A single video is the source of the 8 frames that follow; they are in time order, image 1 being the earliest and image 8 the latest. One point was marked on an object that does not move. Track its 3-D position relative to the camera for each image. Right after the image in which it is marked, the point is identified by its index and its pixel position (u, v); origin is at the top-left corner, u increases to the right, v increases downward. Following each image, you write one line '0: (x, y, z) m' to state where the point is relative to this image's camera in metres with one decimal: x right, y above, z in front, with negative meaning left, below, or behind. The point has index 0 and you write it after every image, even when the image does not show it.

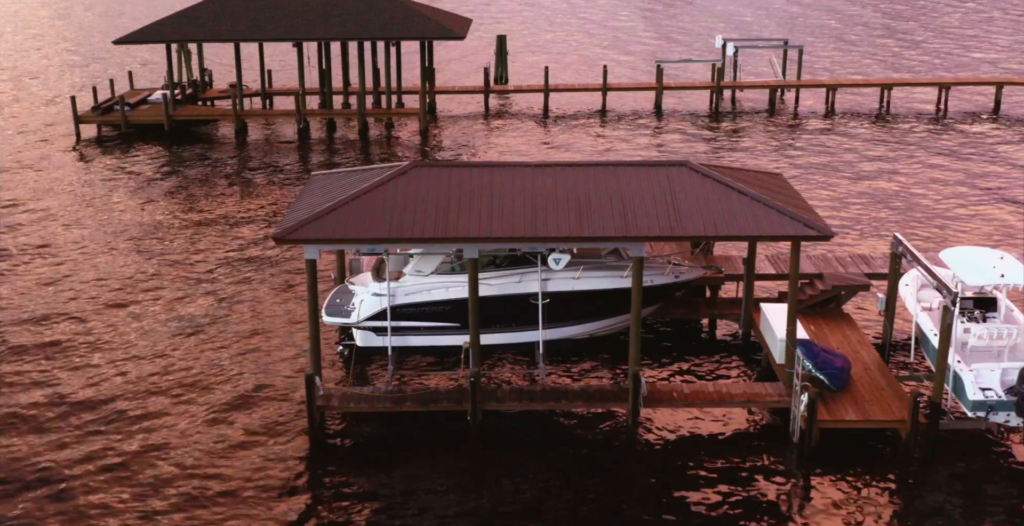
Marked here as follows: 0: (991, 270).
0: (+8.7, -0.1, +19.2) m
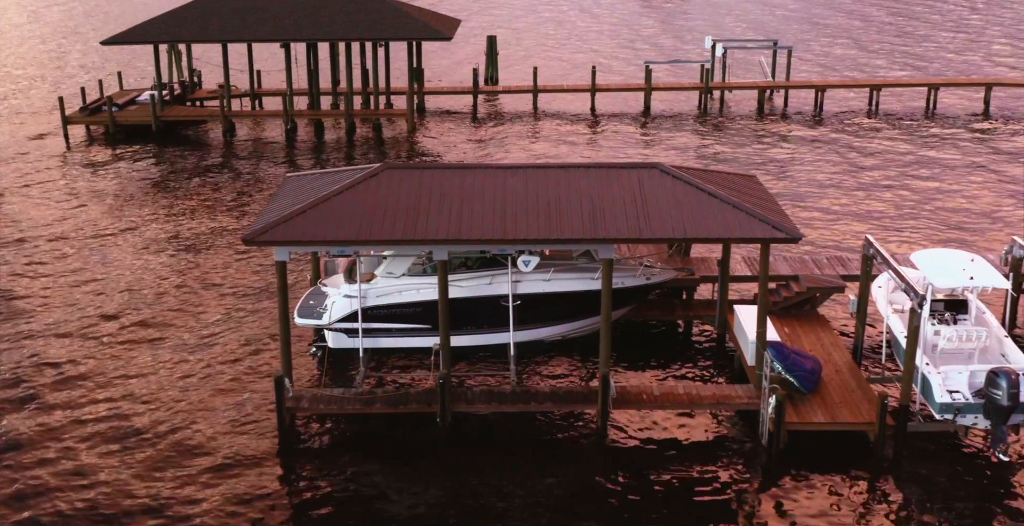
0: (+8.1, -0.2, +19.2) m
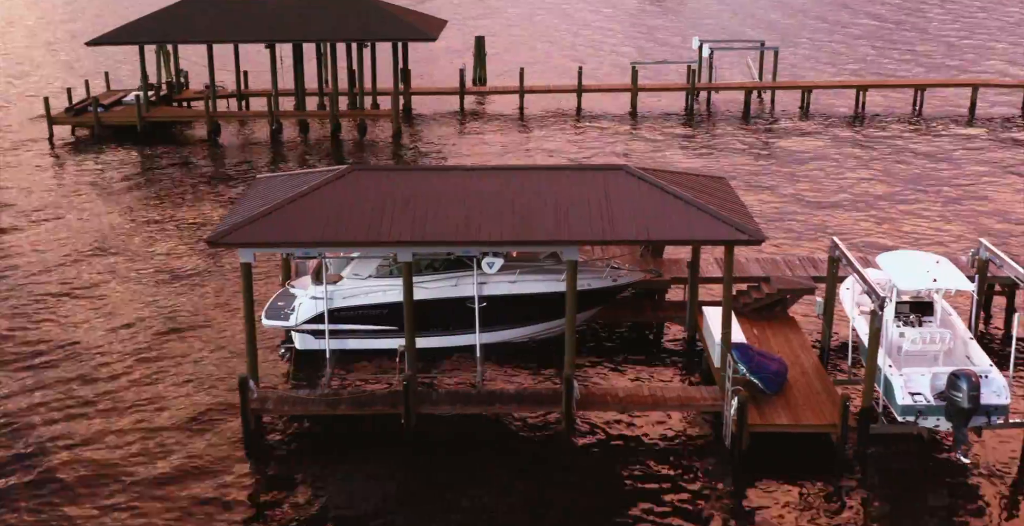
0: (+7.5, -0.2, +19.2) m
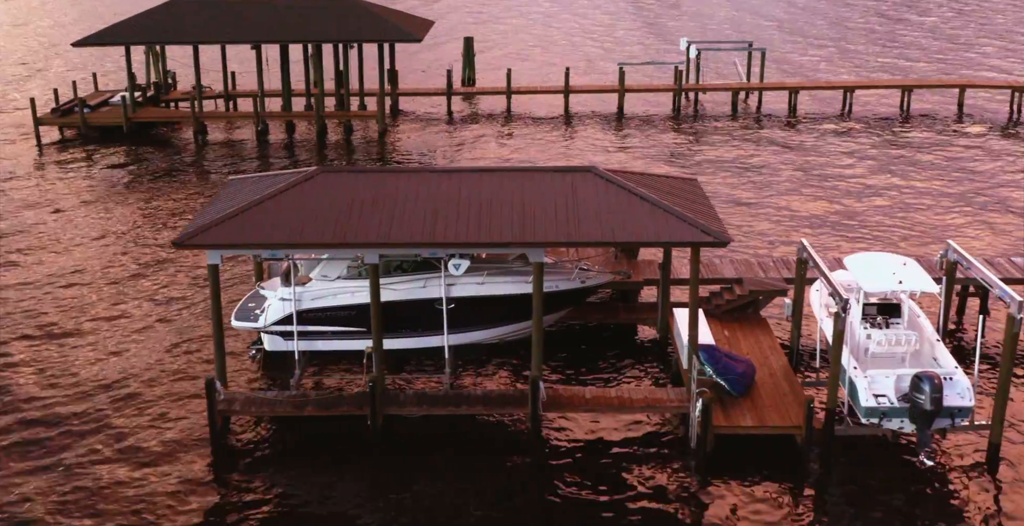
0: (+6.9, -0.2, +19.2) m
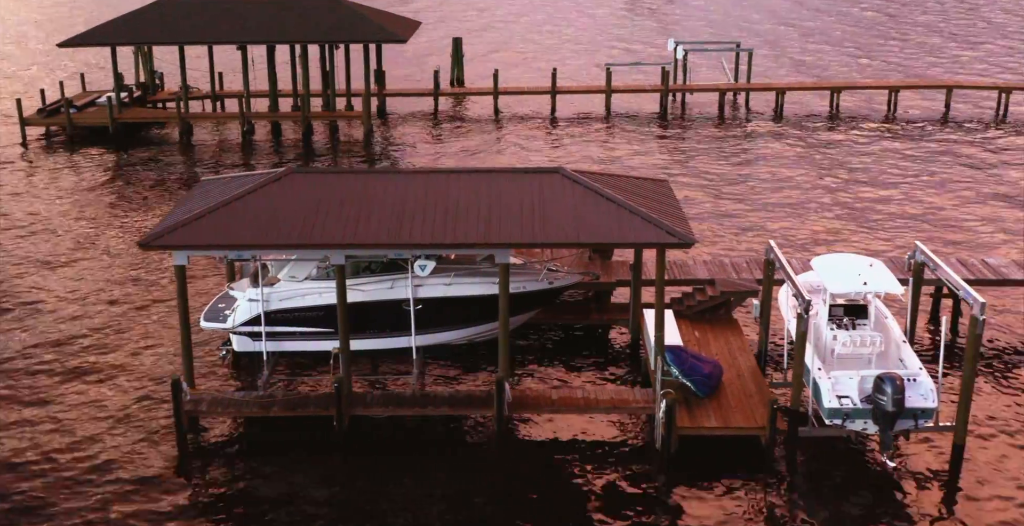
0: (+6.3, -0.3, +19.3) m
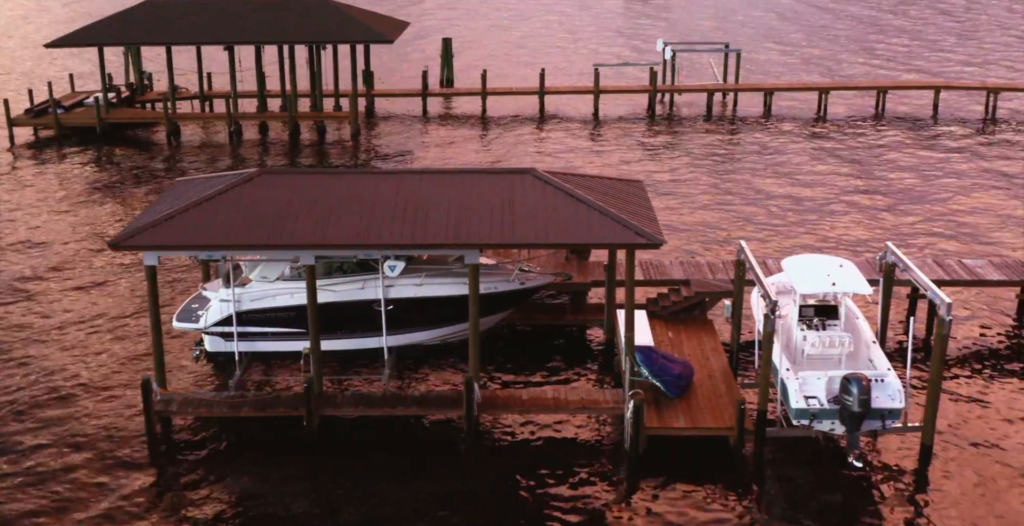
0: (+5.7, -0.3, +19.3) m
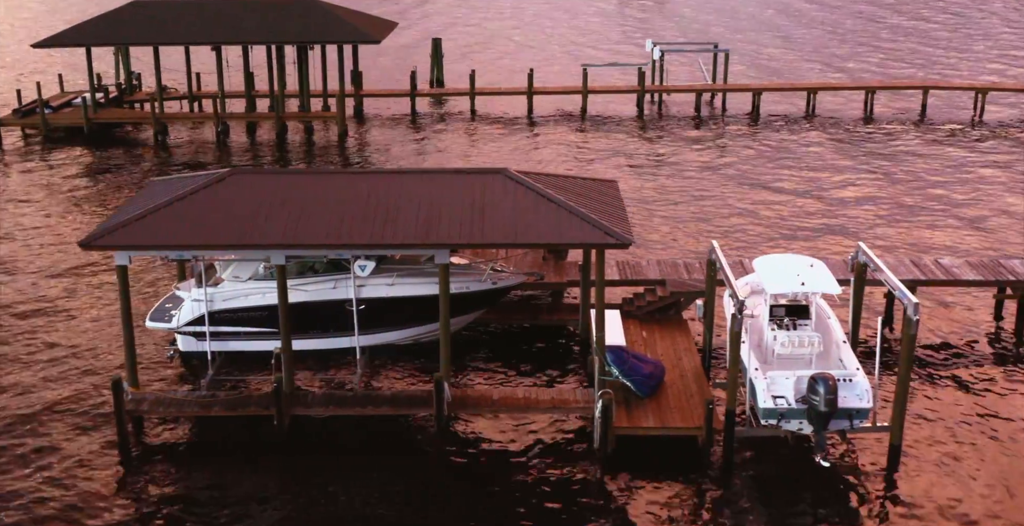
0: (+5.2, -0.3, +19.3) m
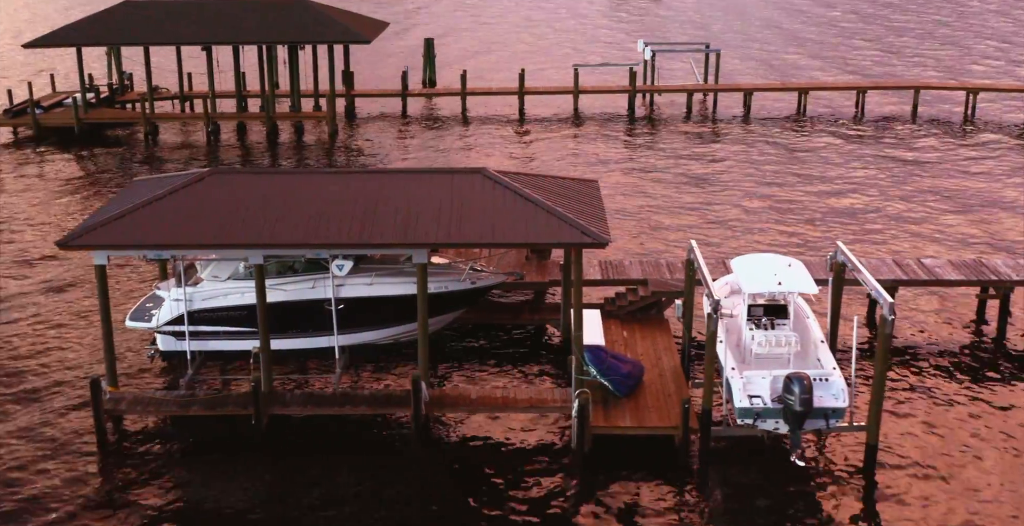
0: (+4.8, -0.3, +19.3) m
